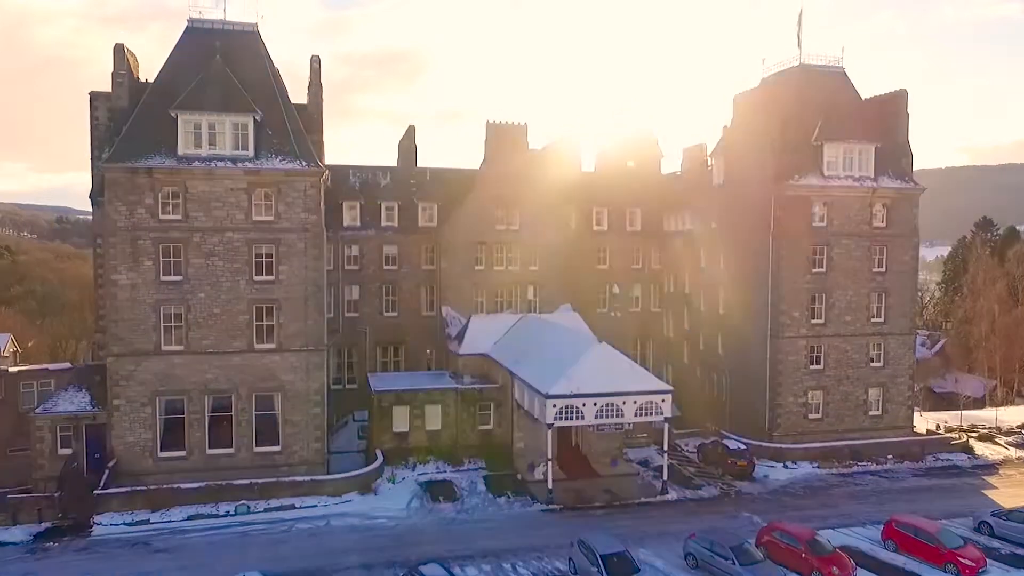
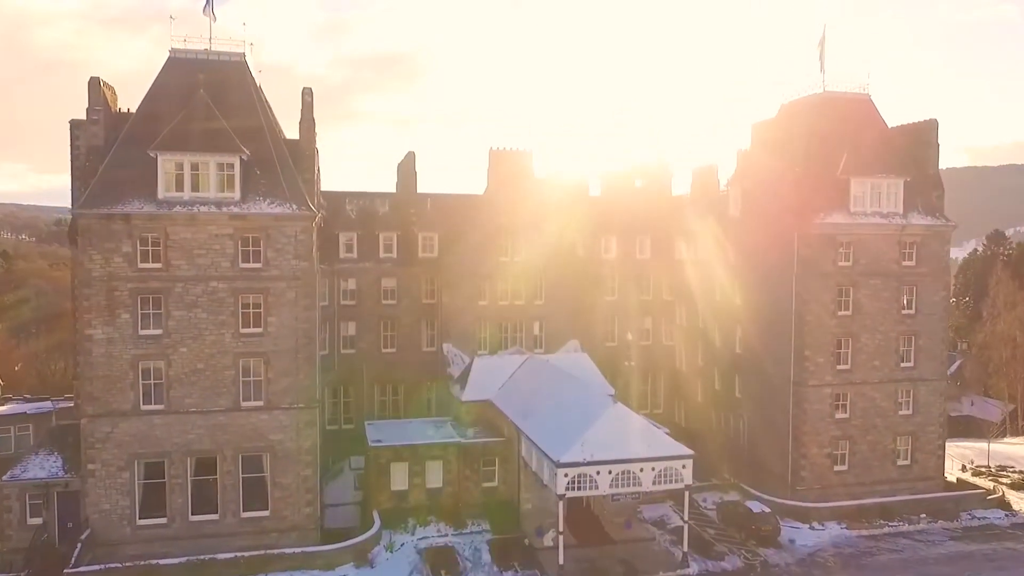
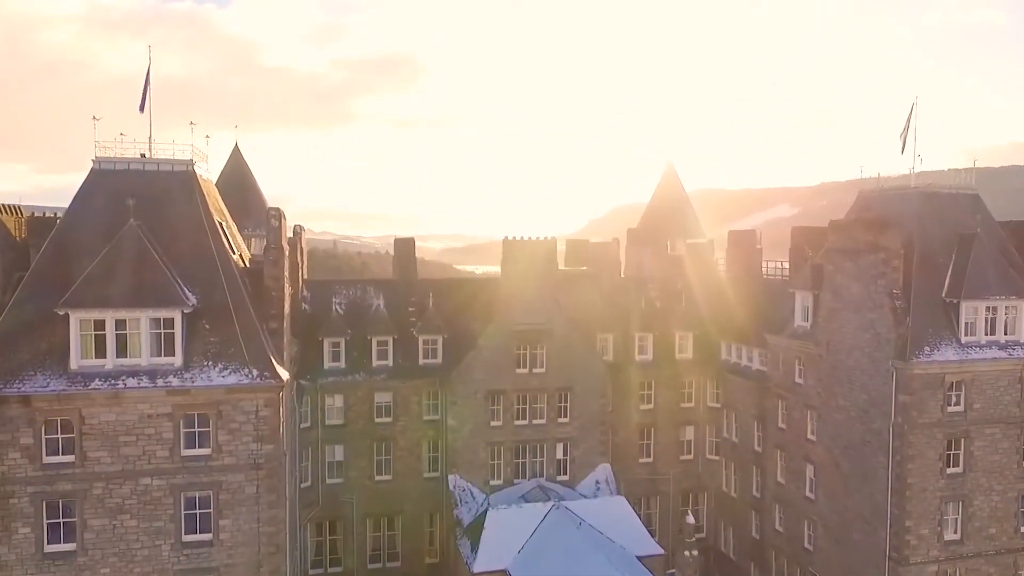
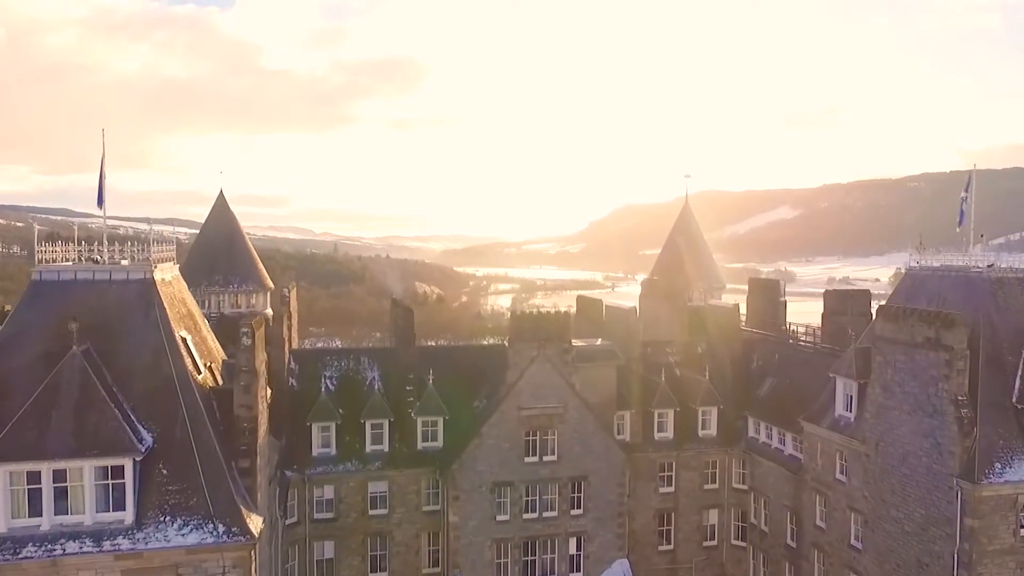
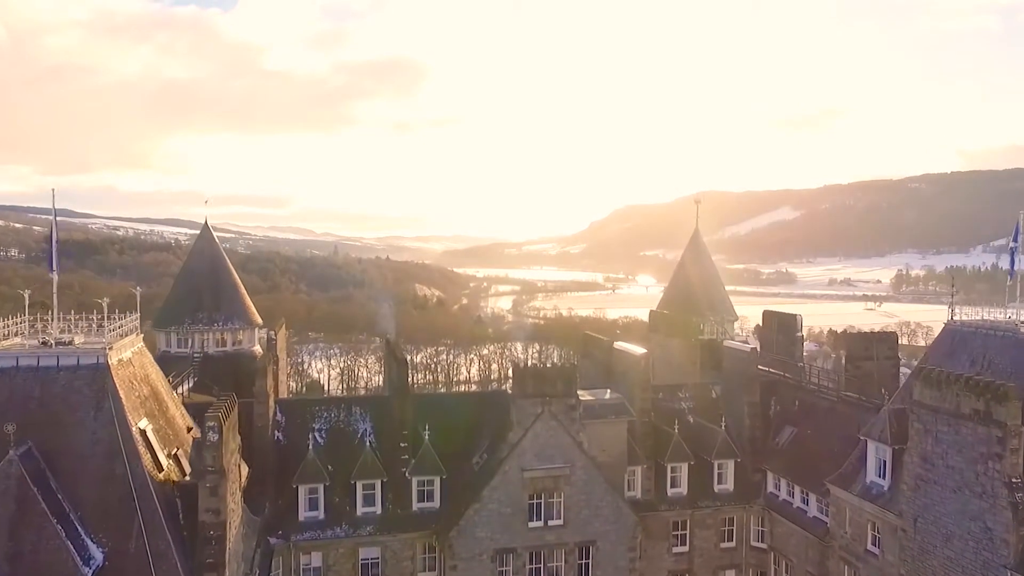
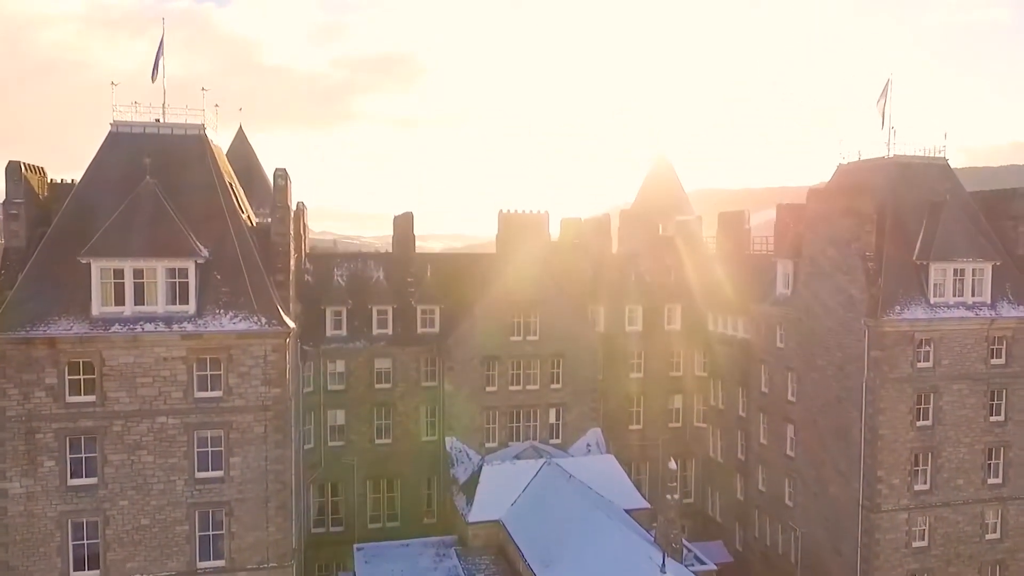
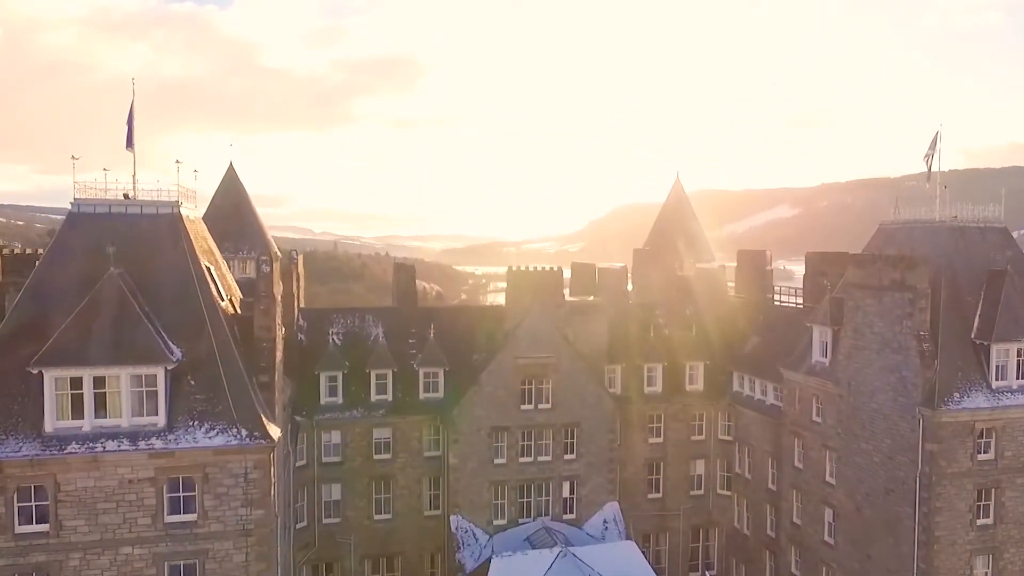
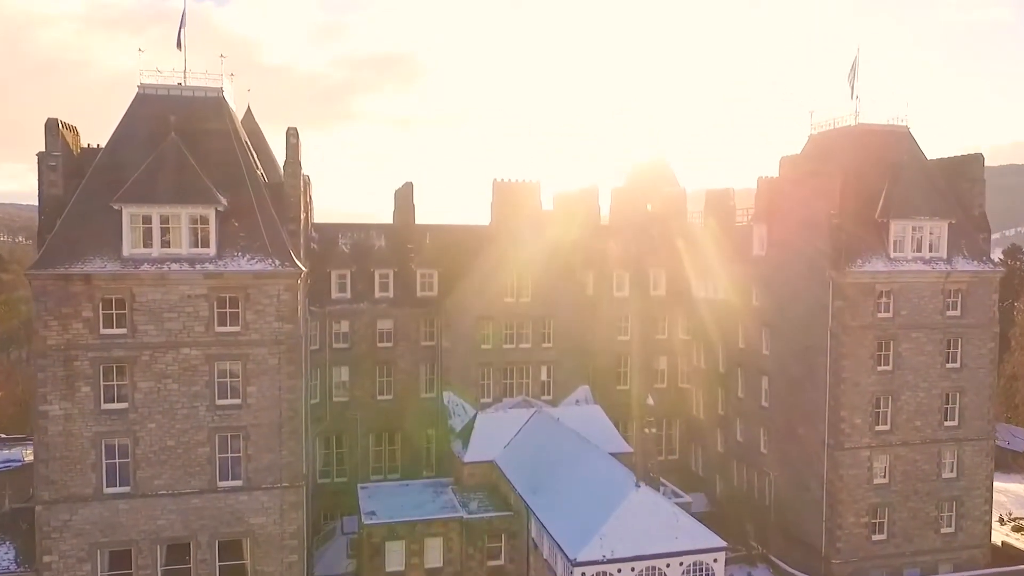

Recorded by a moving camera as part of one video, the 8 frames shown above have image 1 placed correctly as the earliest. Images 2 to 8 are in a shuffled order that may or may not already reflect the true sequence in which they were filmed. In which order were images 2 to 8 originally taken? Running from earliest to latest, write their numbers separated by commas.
2, 8, 6, 3, 7, 4, 5
